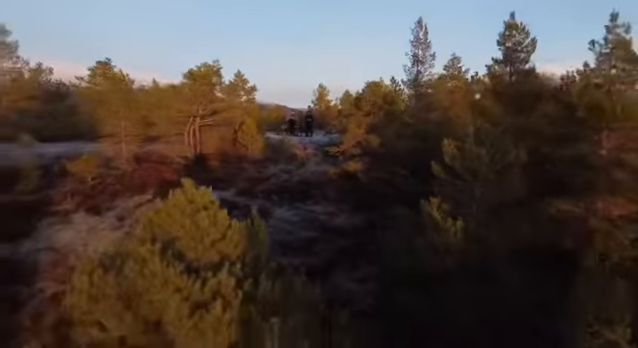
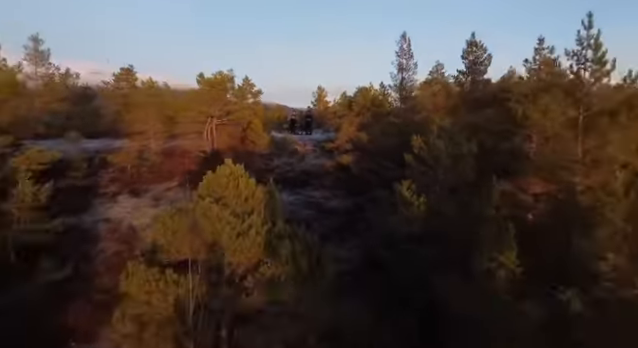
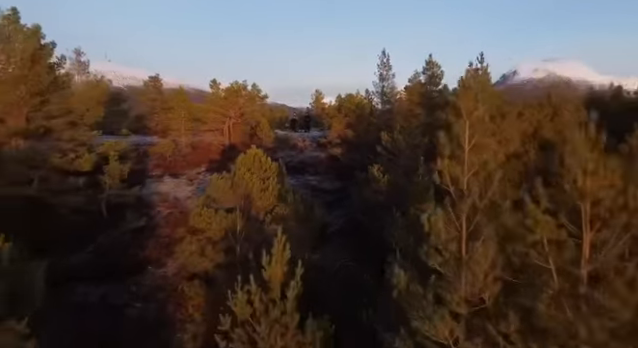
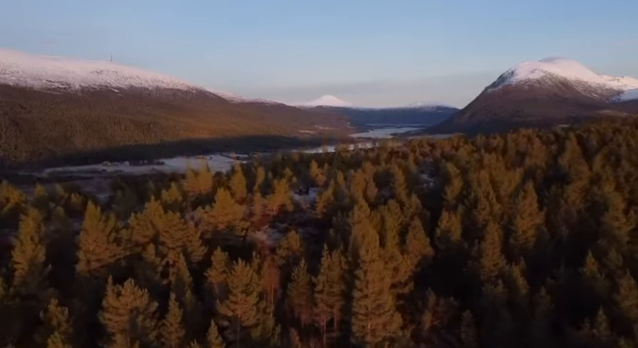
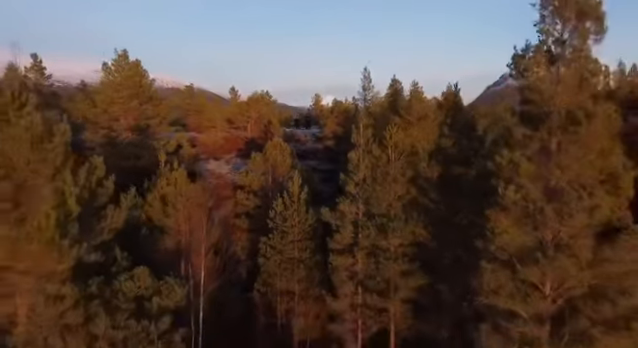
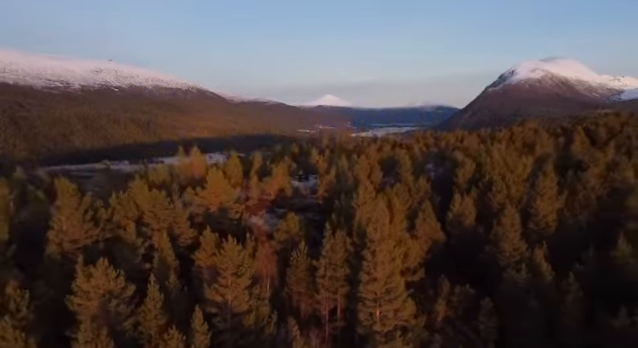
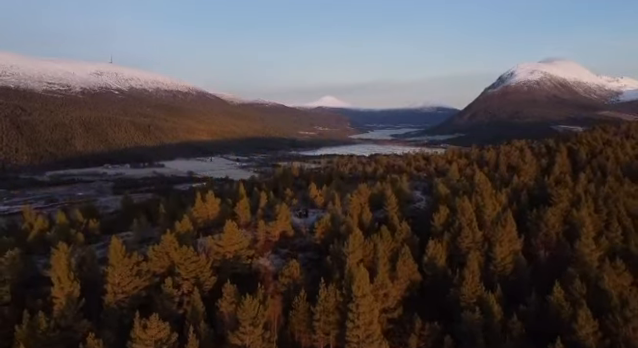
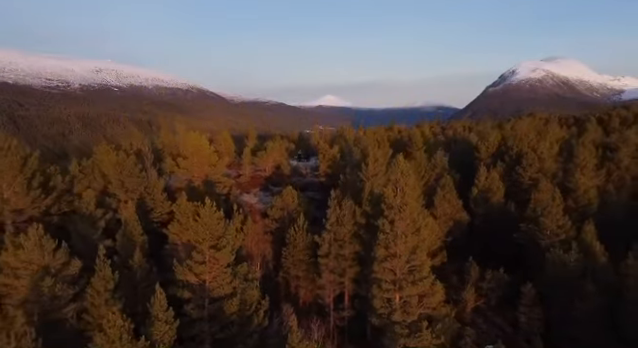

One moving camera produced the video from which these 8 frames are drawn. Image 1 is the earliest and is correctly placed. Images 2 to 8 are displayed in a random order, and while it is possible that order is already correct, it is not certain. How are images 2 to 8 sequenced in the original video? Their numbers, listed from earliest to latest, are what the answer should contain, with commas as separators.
2, 3, 5, 8, 6, 4, 7
